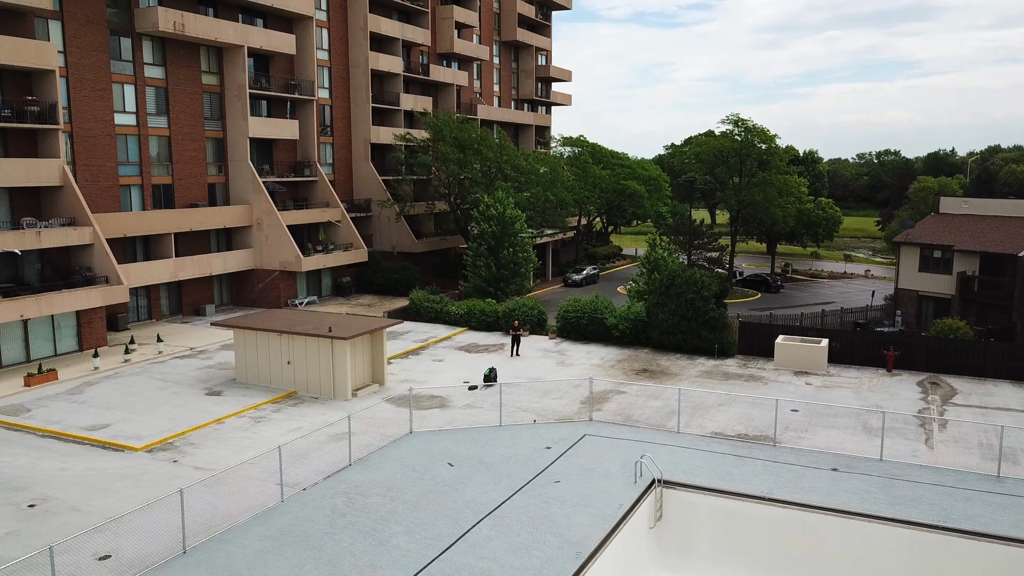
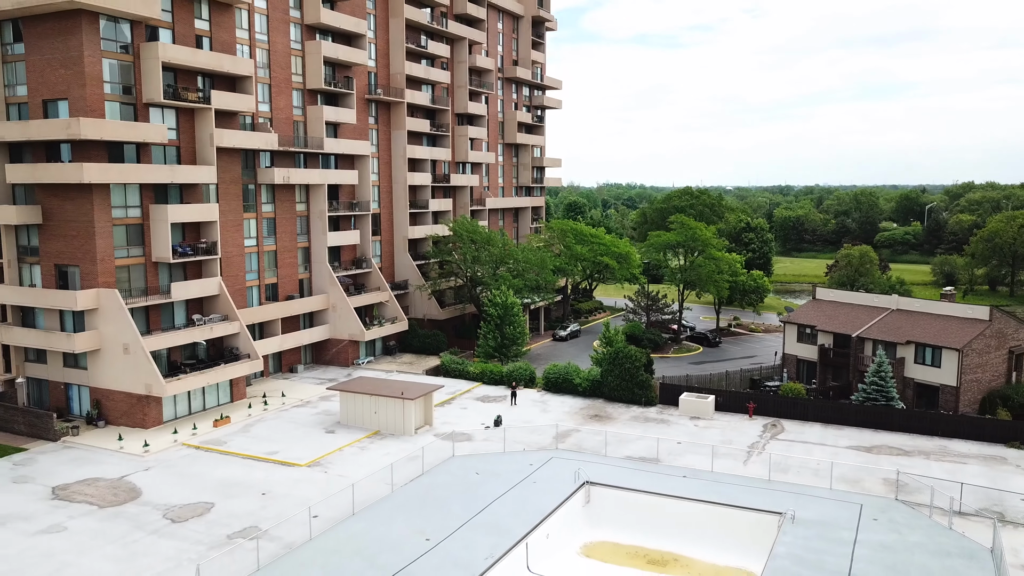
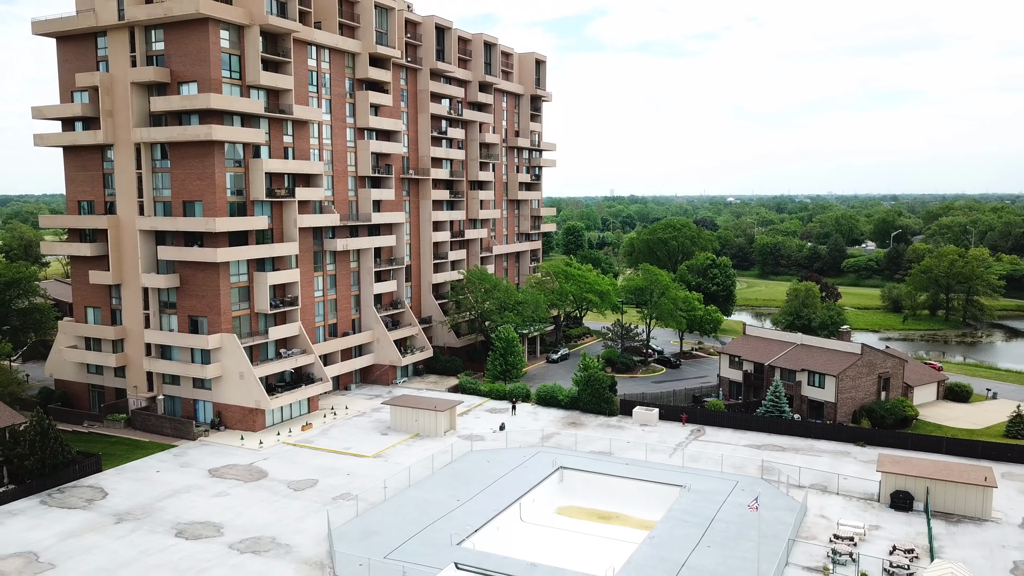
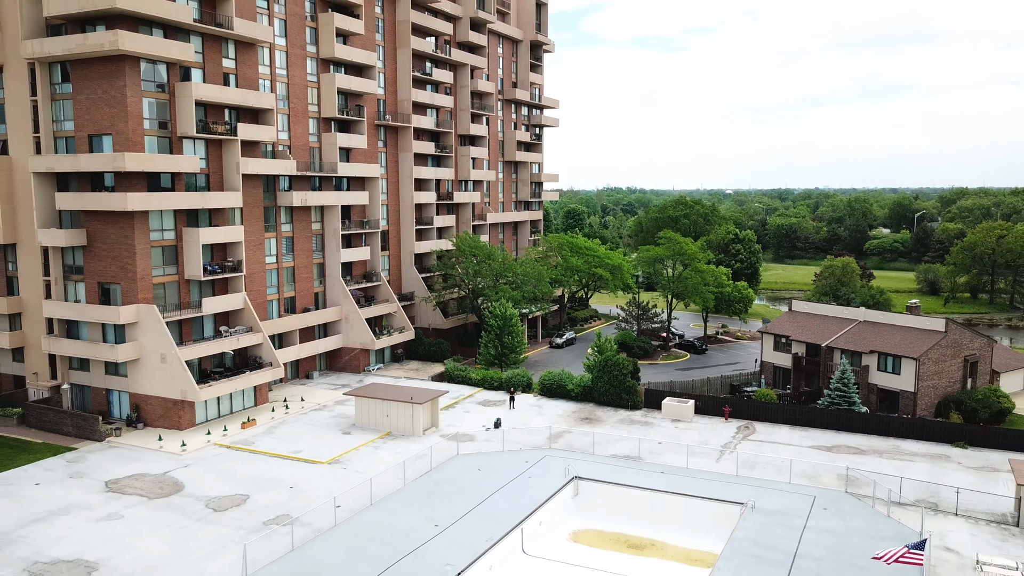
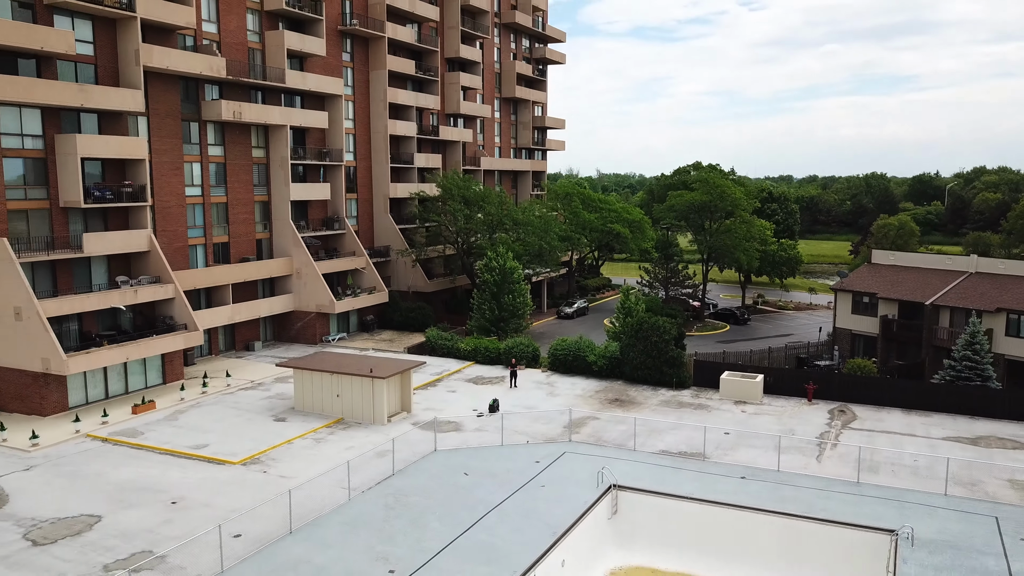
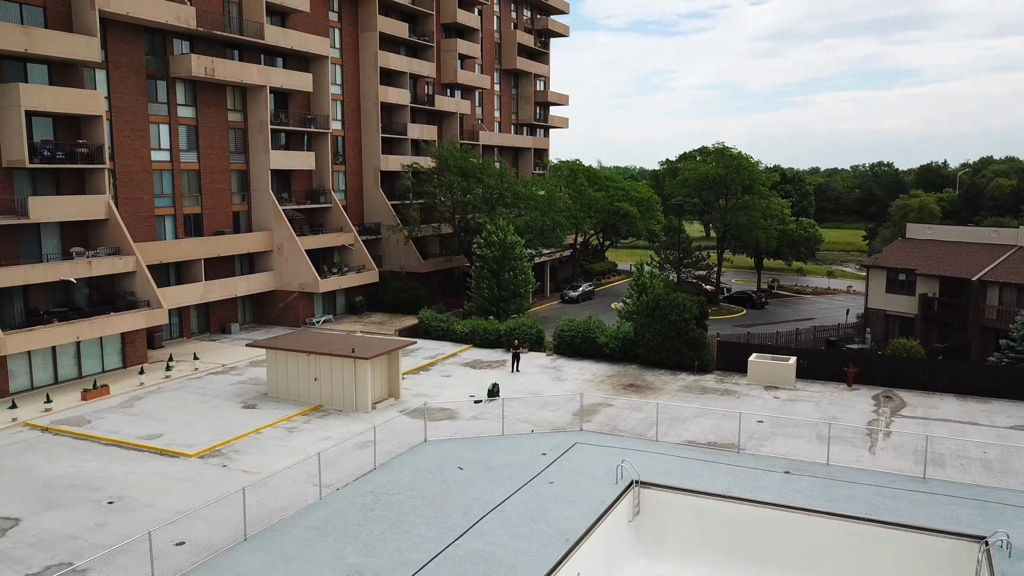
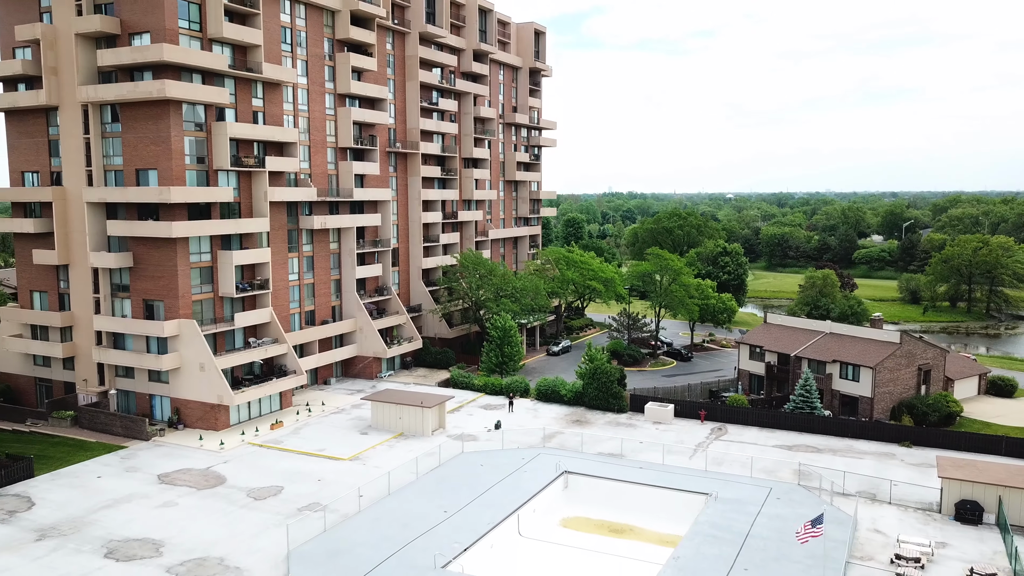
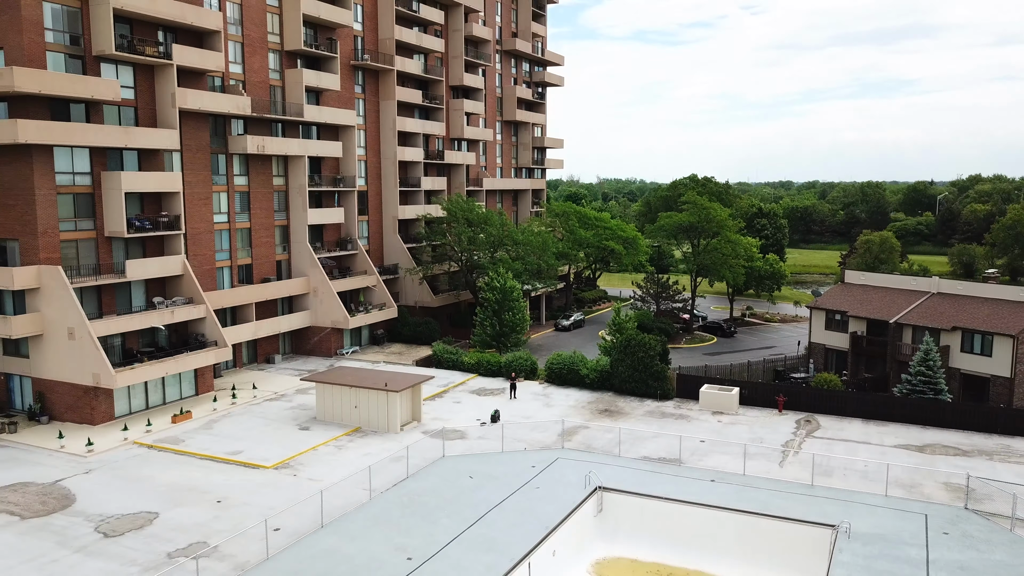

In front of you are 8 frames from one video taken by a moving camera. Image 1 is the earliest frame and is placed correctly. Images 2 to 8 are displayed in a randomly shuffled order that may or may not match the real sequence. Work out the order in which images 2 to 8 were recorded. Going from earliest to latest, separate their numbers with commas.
6, 5, 8, 2, 4, 7, 3
